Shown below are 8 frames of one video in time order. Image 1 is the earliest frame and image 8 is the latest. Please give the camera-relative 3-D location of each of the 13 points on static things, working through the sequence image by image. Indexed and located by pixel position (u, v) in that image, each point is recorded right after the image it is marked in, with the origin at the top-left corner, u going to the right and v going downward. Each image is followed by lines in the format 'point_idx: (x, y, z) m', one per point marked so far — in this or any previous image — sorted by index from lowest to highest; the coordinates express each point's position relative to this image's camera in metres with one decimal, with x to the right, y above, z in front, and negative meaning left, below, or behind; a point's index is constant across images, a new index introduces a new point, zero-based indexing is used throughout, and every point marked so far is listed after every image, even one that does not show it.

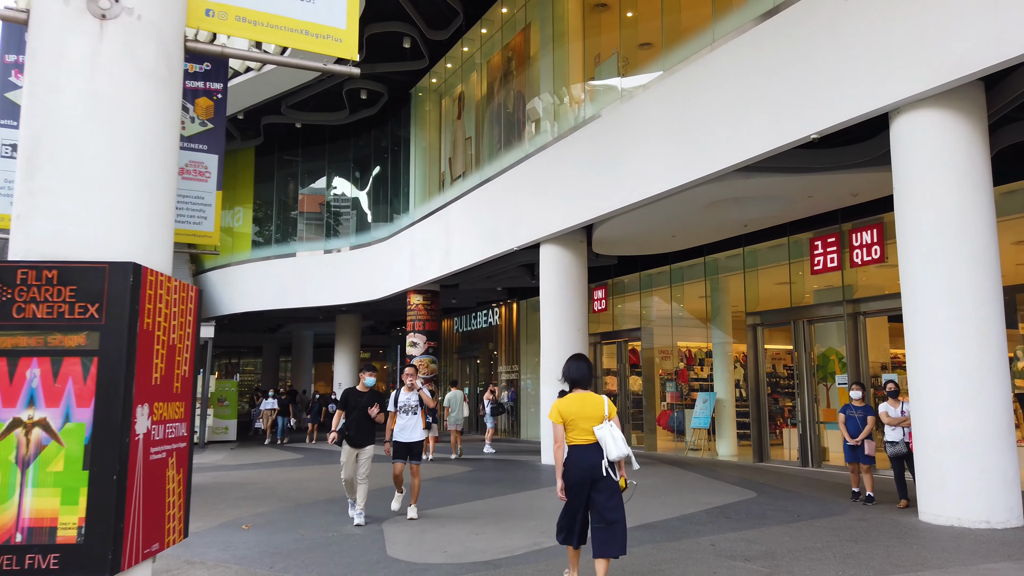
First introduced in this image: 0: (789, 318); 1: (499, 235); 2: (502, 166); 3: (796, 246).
0: (+5.3, -0.6, +14.2) m
1: (-0.3, +1.1, +16.1) m
2: (-0.3, +2.7, +16.5) m
3: (+5.4, +0.8, +14.2) m
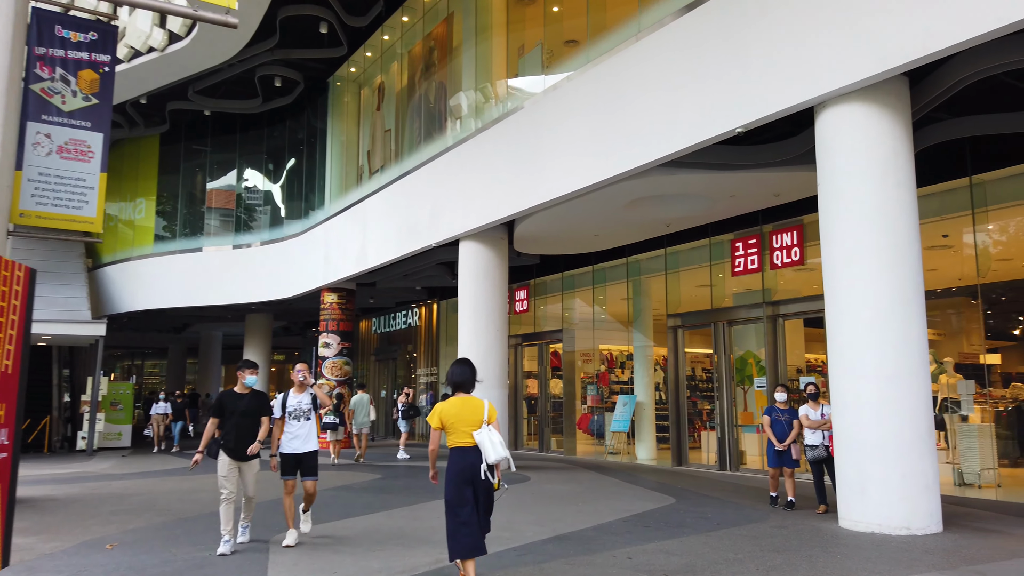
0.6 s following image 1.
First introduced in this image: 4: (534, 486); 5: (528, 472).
0: (+3.7, -0.6, +14.1) m
1: (-2.0, +1.2, +15.4) m
2: (-2.0, +2.7, +15.8) m
3: (+3.9, +0.7, +14.1) m
4: (+0.3, -3.0, +11.3) m
5: (+0.3, -3.2, +13.2) m
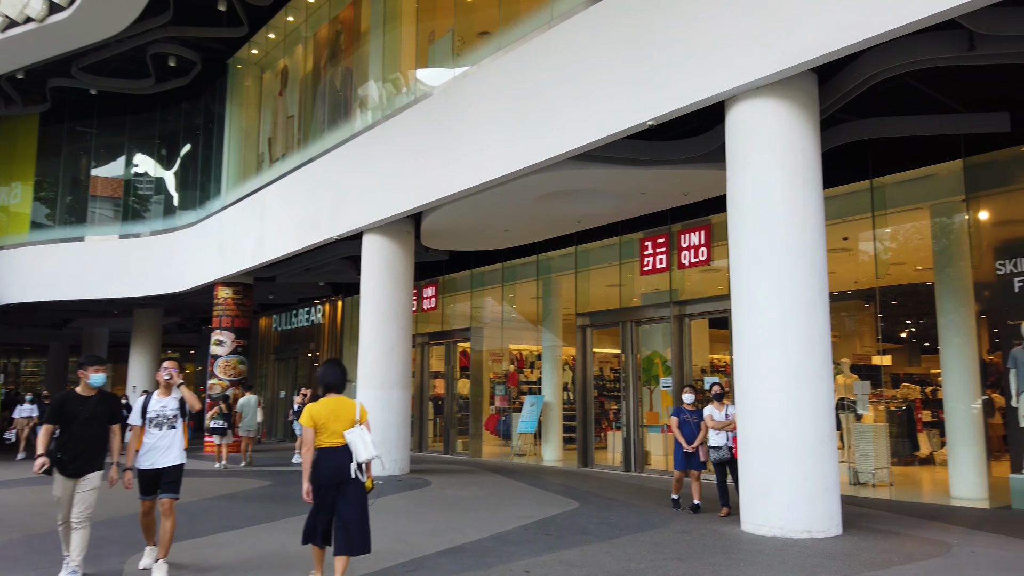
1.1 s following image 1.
0: (+2.0, -0.6, +14.0) m
1: (-3.8, +1.3, +14.6) m
2: (-3.8, +2.8, +15.0) m
3: (+2.1, +0.8, +13.9) m
4: (-1.1, -2.9, +10.8) m
5: (-1.4, -3.2, +12.7) m
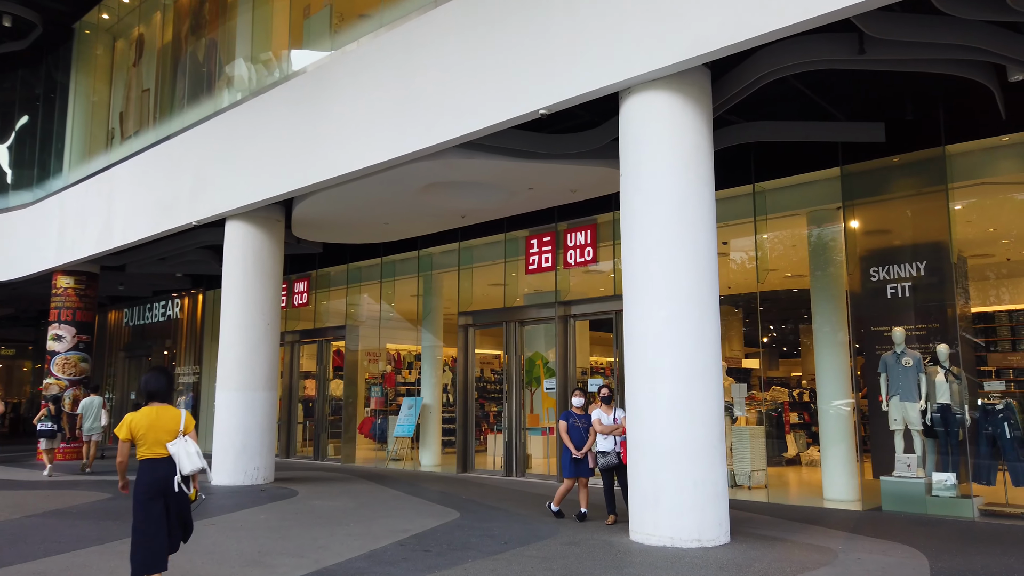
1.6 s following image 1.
0: (-0.2, -0.6, +13.5) m
1: (-6.0, +1.4, +13.2) m
2: (-6.0, +3.0, +13.7) m
3: (0.0, +0.8, +13.5) m
4: (-2.8, -2.8, +9.9) m
5: (-3.3, -3.1, +11.7) m
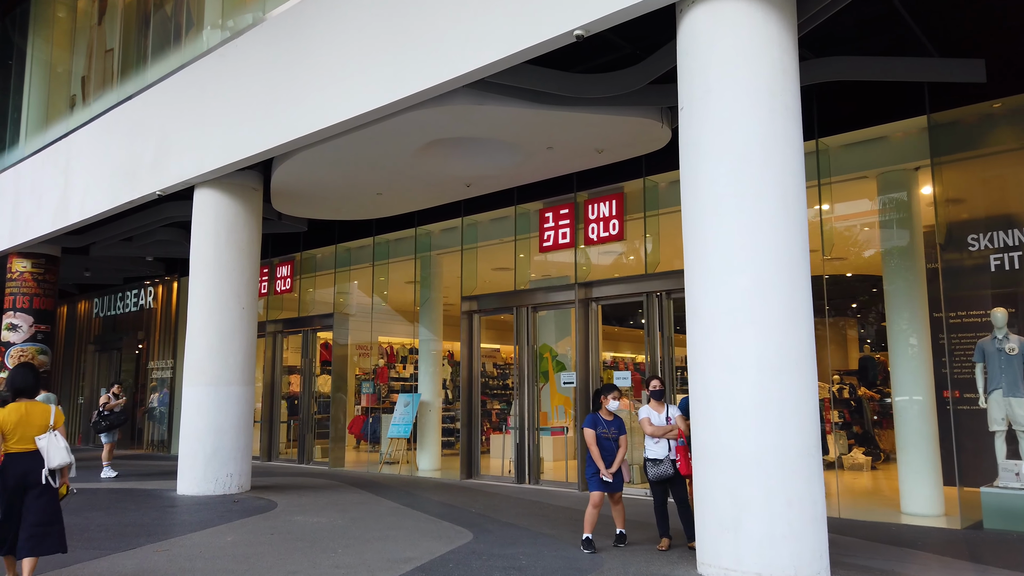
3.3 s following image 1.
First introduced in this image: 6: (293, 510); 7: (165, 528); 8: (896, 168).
0: (0.0, -0.3, +11.9) m
1: (-5.8, +1.7, +11.5) m
2: (-5.8, +3.3, +12.0) m
3: (+0.2, +1.1, +11.9) m
4: (-2.6, -2.5, +8.3) m
5: (-3.2, -2.8, +10.1) m
6: (-2.5, -2.6, +8.7) m
7: (-3.6, -2.5, +7.7) m
8: (+4.4, +1.4, +8.5) m
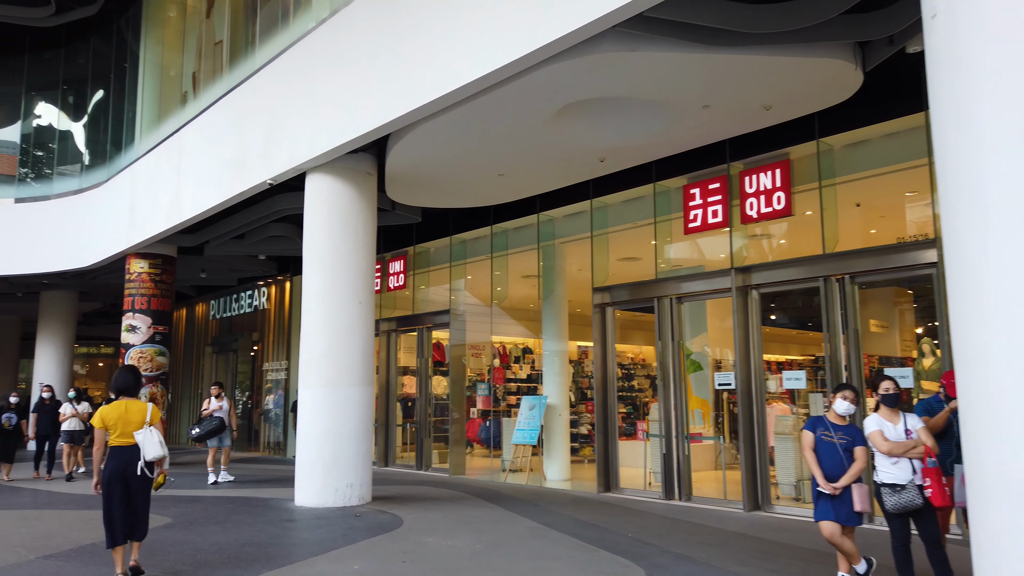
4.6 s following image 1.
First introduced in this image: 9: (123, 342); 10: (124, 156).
0: (+1.9, -0.1, +10.5) m
1: (-3.9, +1.8, +10.9) m
2: (-3.9, +3.3, +11.4) m
3: (+2.1, +1.2, +10.5) m
4: (-1.0, -2.4, +7.2) m
5: (-1.4, -2.7, +9.1) m
6: (-0.9, -2.5, +7.6) m
7: (-2.1, -2.4, +6.8) m
8: (+5.8, +1.6, +6.6) m
9: (-7.7, -1.1, +14.9) m
10: (-8.3, +2.8, +16.0) m
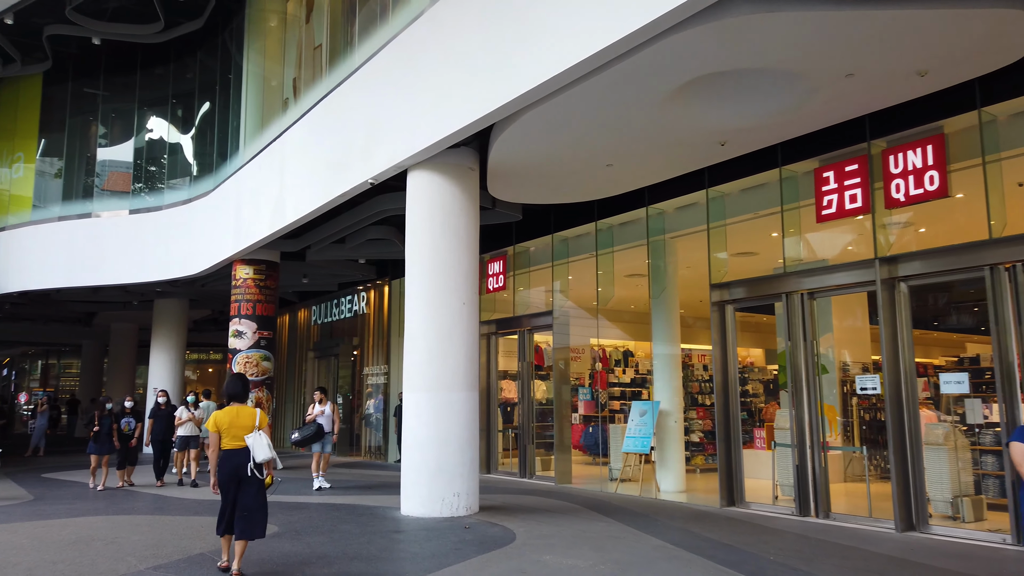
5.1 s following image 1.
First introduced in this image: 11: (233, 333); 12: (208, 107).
0: (+3.4, 0.0, +9.6) m
1: (-2.3, +1.8, +10.7) m
2: (-2.3, +3.3, +11.2) m
3: (+3.5, +1.3, +9.6) m
4: (+0.1, -2.4, +6.7) m
5: (0.0, -2.7, +8.6) m
6: (+0.2, -2.4, +7.1) m
7: (-1.0, -2.4, +6.4) m
8: (+6.7, +1.7, +5.2) m
9: (-5.6, -1.2, +15.1) m
10: (-6.2, +2.7, +16.3) m
11: (-5.6, -0.9, +15.1) m
12: (-7.6, +4.5, +18.8) m
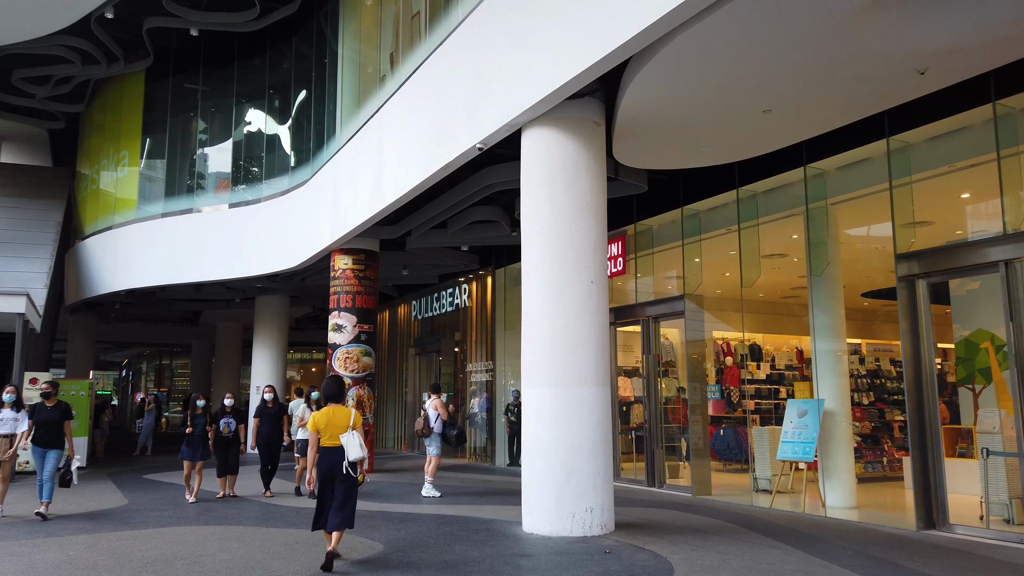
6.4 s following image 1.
0: (+4.8, +0.3, +7.7) m
1: (-0.7, +2.0, +9.5) m
2: (-0.7, +3.5, +9.9) m
3: (+5.0, +1.6, +7.6) m
4: (+1.2, -2.1, +5.2) m
5: (+1.4, -2.4, +7.1) m
6: (+1.4, -2.2, +5.5) m
7: (+0.1, -2.1, +5.0) m
8: (+7.6, +2.1, +2.9) m
9: (-3.4, -1.0, +14.2) m
10: (-3.8, +2.8, +15.5) m
11: (-3.4, -0.7, +14.2) m
12: (-5.0, +4.7, +18.1) m
